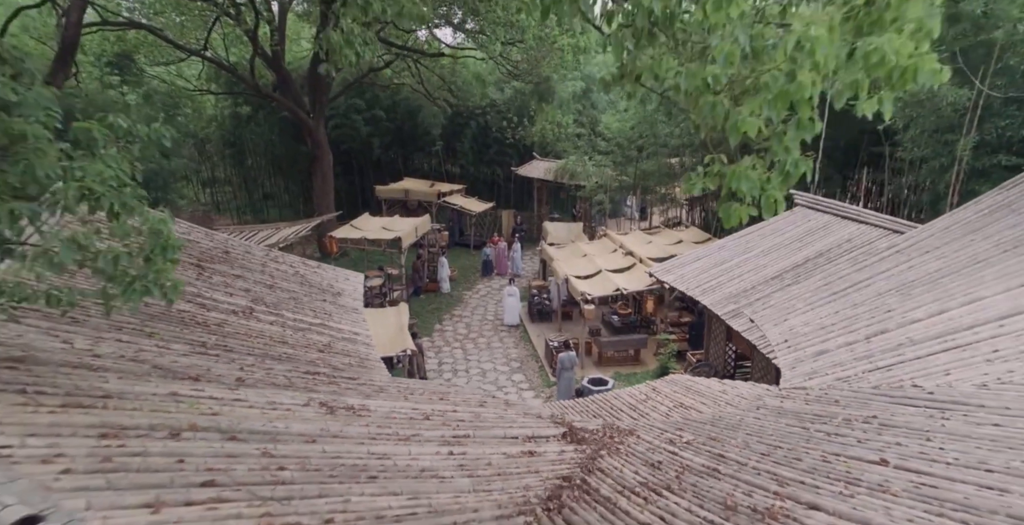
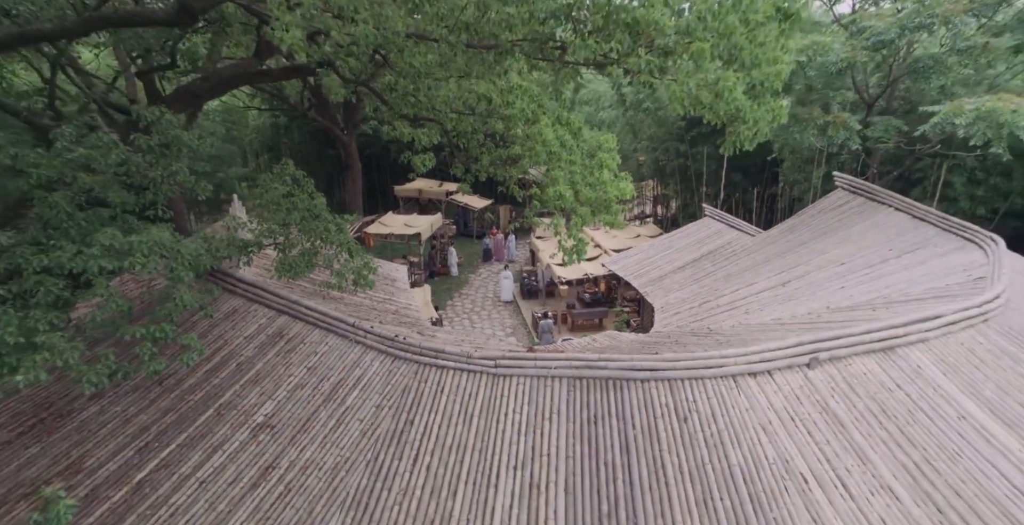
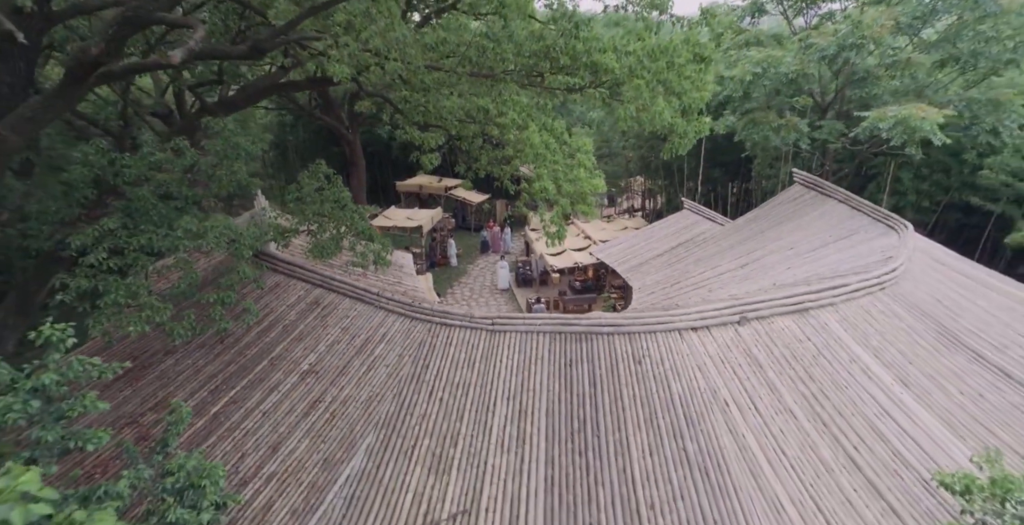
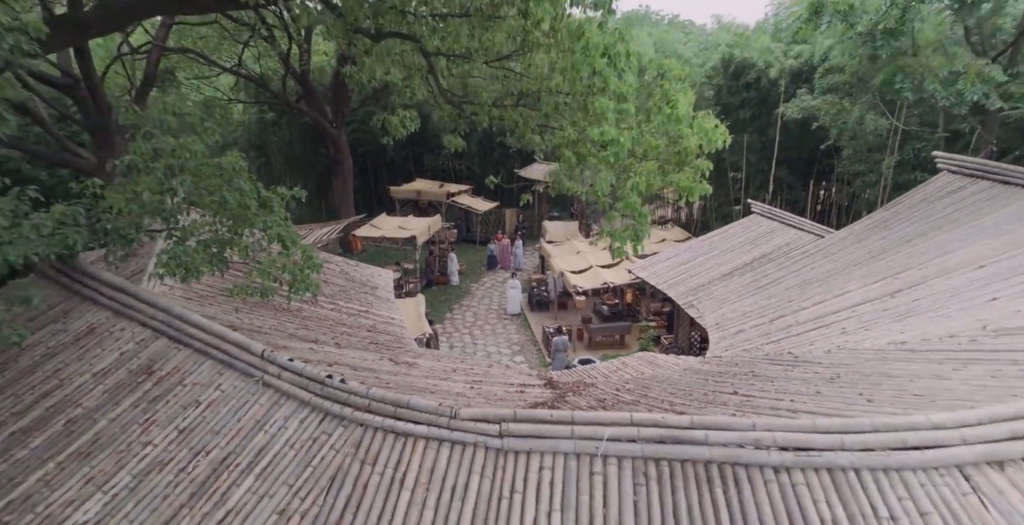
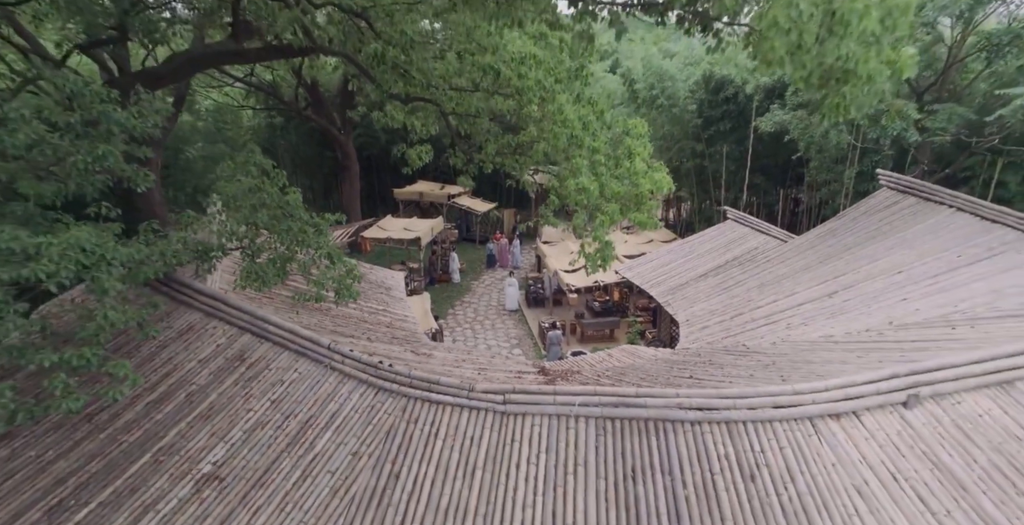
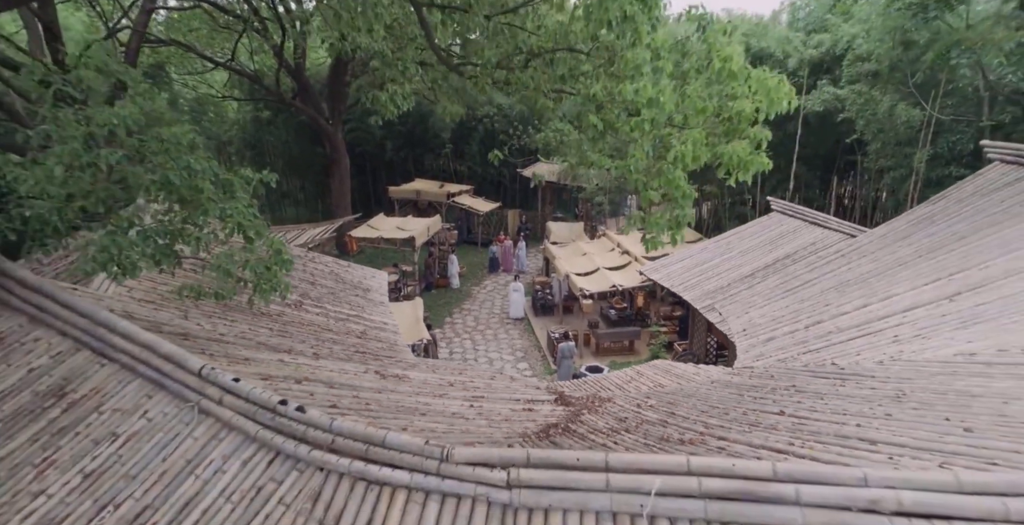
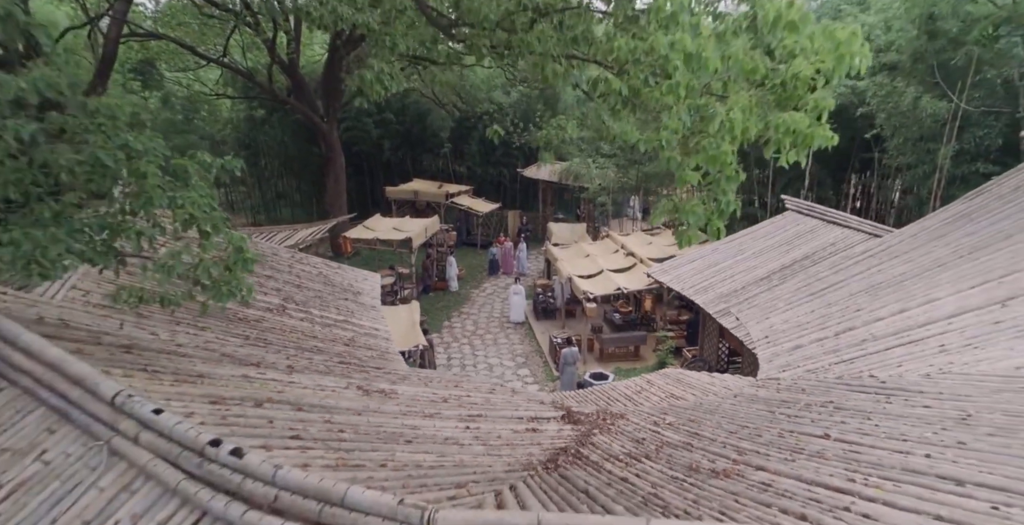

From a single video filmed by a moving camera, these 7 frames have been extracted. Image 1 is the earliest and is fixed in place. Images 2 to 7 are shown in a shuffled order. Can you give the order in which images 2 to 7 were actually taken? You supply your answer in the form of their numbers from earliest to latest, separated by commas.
7, 6, 4, 5, 2, 3
